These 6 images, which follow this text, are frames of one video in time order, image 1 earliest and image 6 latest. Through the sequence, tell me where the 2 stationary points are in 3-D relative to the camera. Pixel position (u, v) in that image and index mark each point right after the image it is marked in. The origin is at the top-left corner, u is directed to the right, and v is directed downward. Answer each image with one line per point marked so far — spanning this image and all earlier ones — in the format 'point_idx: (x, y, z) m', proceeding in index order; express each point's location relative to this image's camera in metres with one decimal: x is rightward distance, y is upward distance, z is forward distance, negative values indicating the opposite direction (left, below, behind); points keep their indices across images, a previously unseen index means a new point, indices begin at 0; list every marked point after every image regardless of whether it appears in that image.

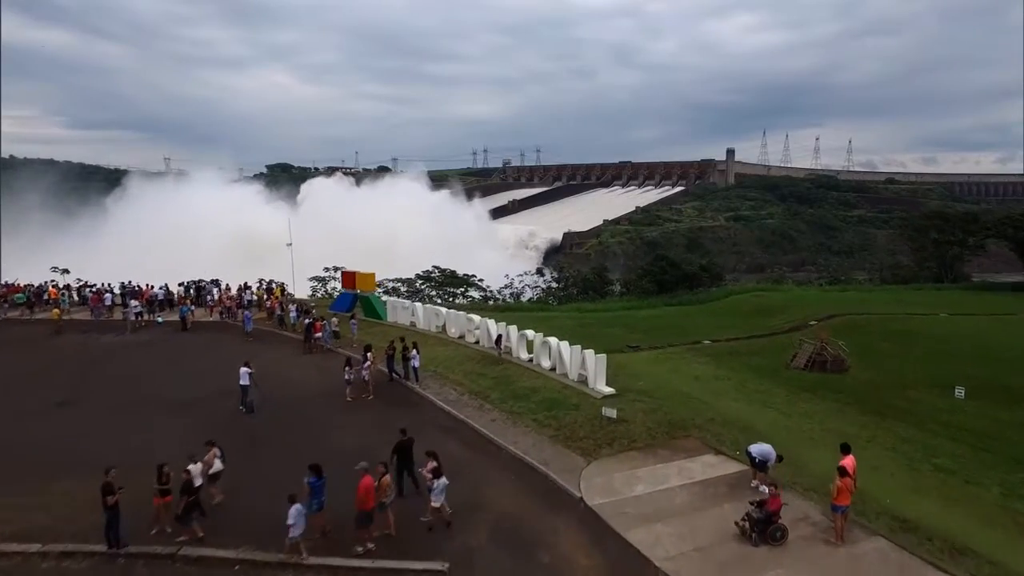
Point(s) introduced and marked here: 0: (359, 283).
0: (-3.0, +0.1, +17.8) m
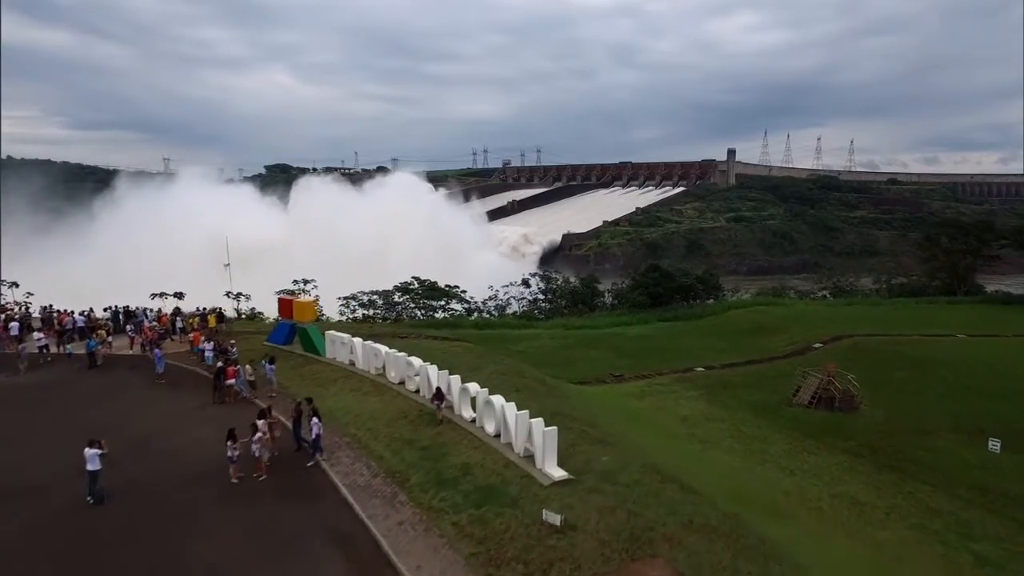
0: (-3.6, -0.4, +15.5) m
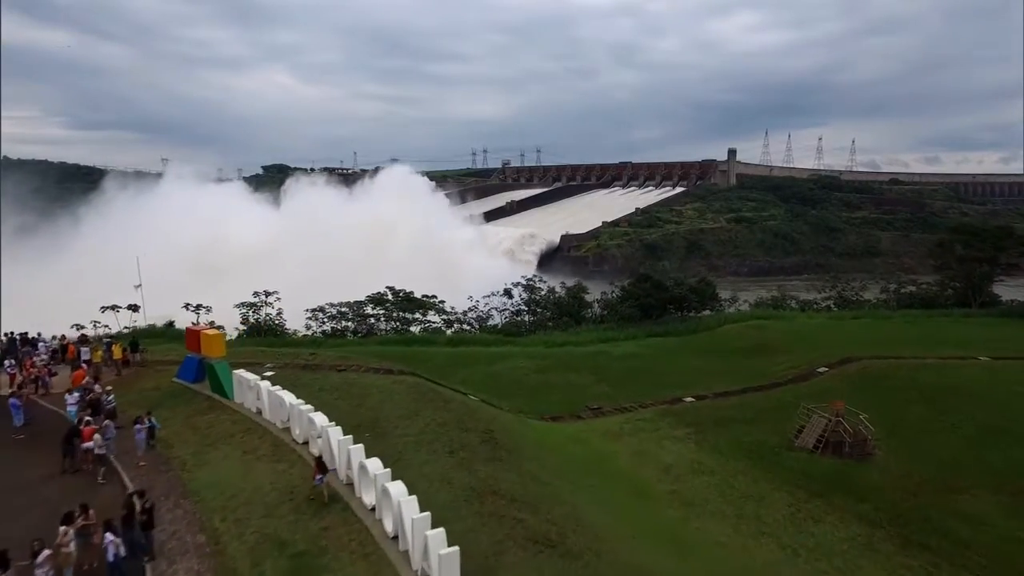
0: (-4.3, -0.8, +13.1) m
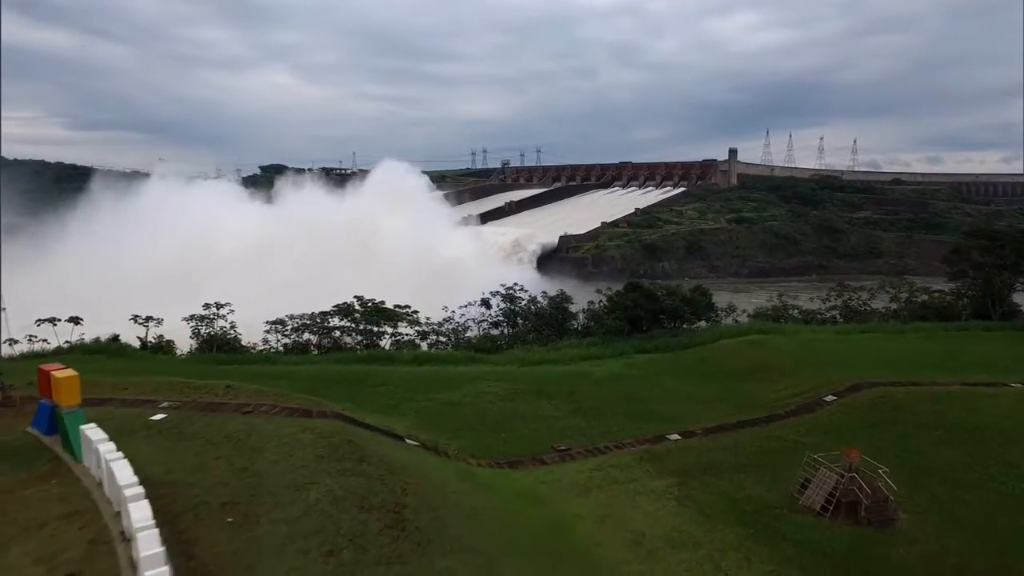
0: (-5.1, -1.1, +10.4) m
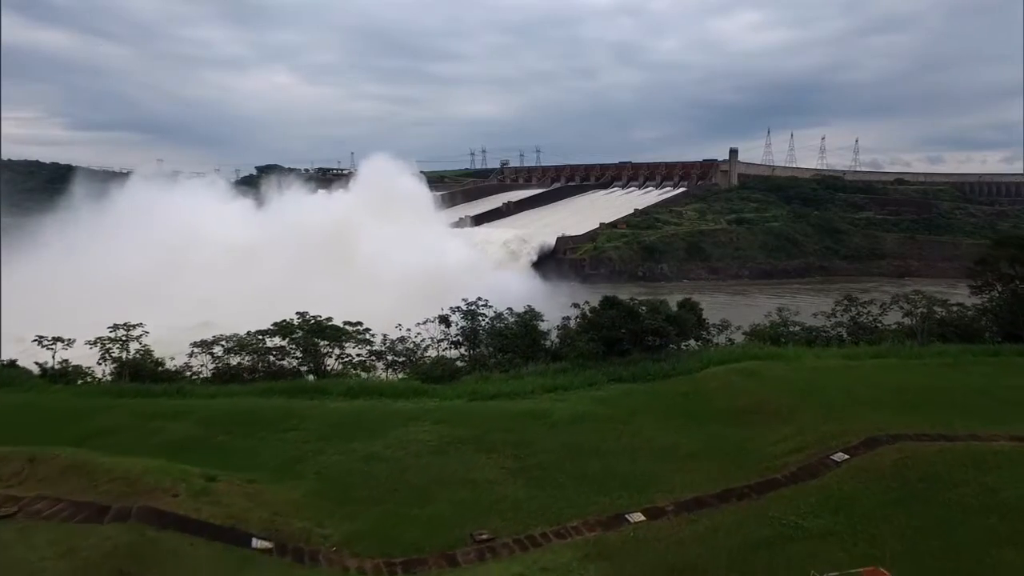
0: (-6.3, -1.6, +6.6) m
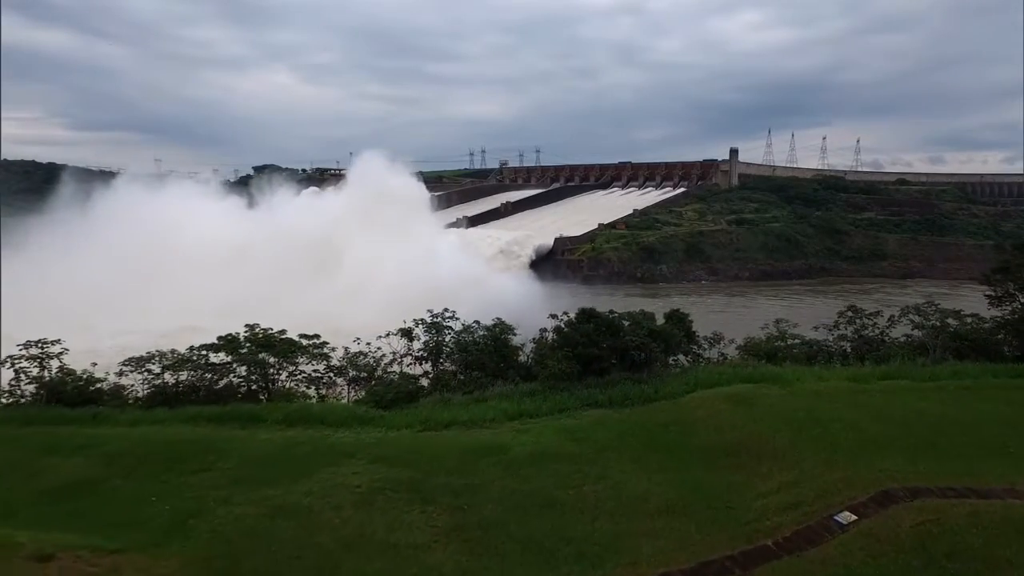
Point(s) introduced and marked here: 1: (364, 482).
0: (-7.1, -1.8, +4.1) m
1: (-2.3, -3.0, +14.2) m
